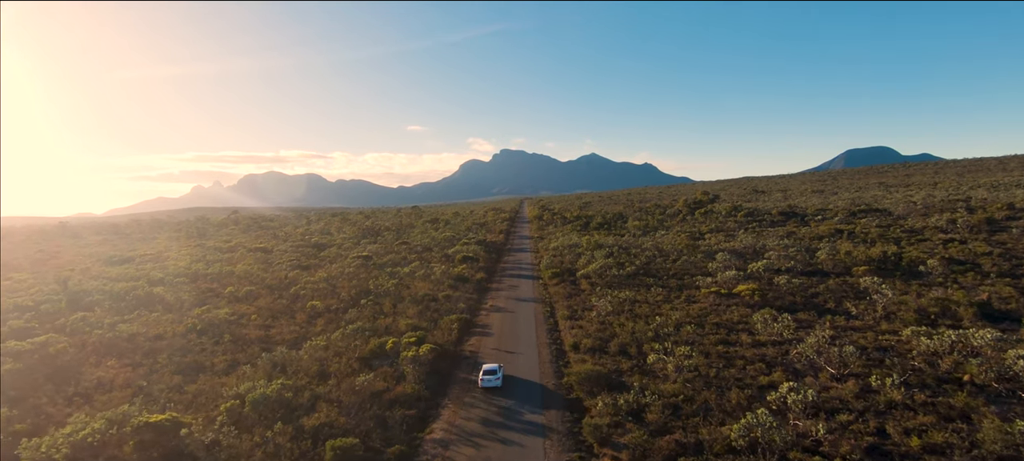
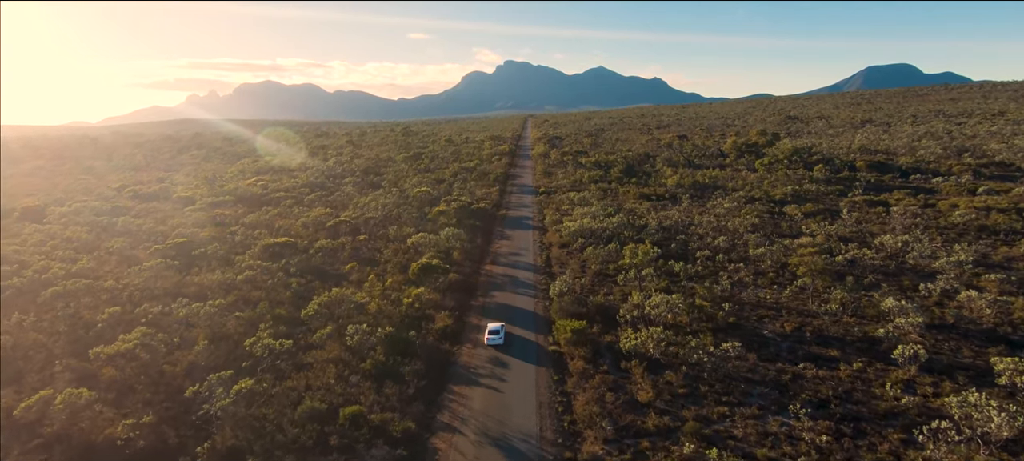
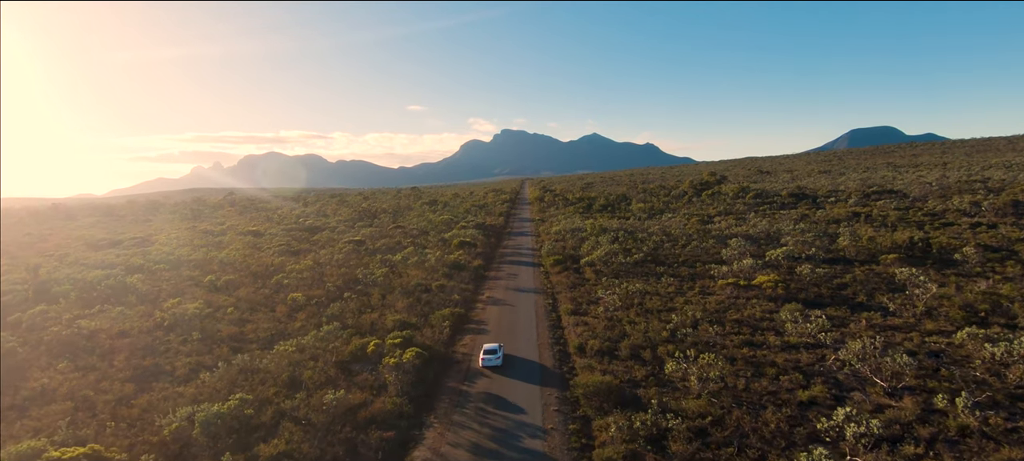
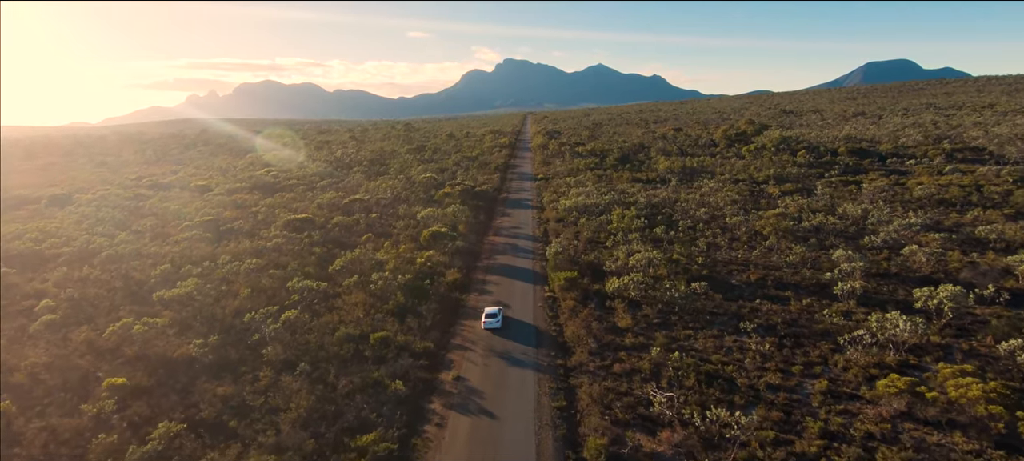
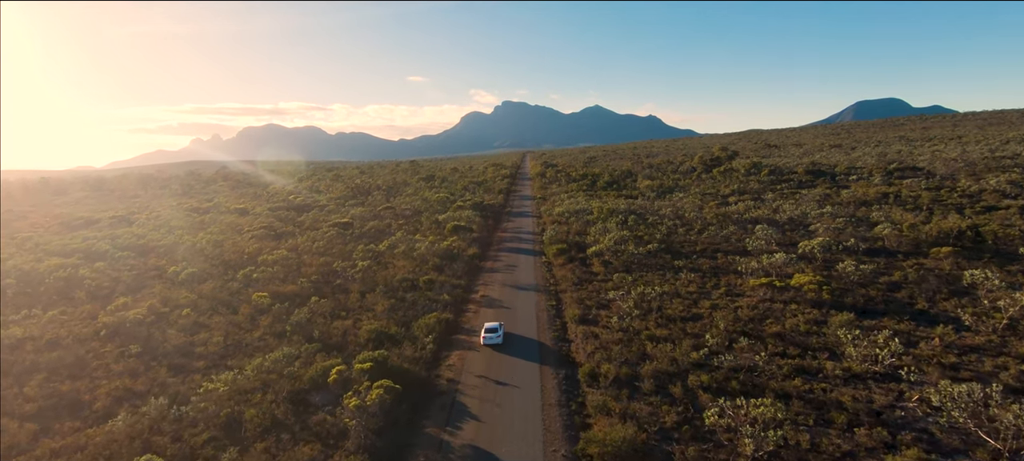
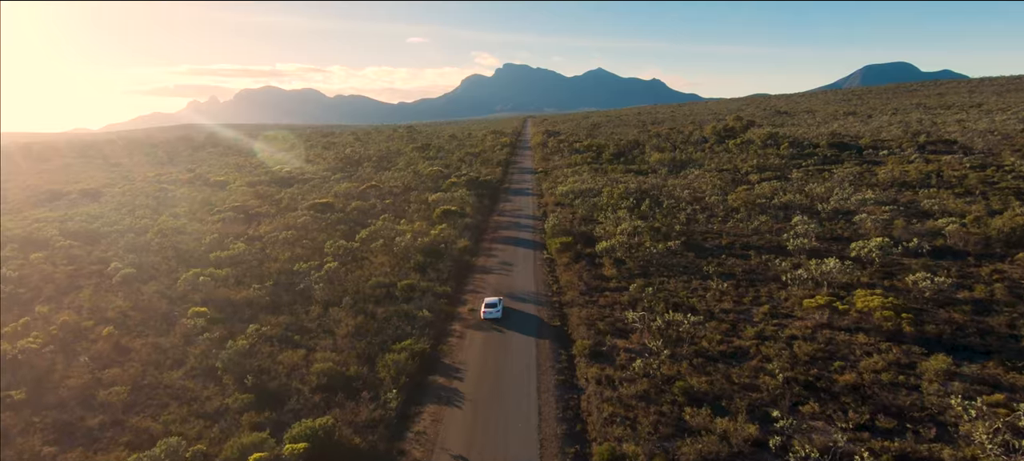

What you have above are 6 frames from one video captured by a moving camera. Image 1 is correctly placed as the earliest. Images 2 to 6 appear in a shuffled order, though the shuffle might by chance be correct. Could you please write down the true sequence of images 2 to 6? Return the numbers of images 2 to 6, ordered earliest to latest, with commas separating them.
3, 5, 6, 4, 2
